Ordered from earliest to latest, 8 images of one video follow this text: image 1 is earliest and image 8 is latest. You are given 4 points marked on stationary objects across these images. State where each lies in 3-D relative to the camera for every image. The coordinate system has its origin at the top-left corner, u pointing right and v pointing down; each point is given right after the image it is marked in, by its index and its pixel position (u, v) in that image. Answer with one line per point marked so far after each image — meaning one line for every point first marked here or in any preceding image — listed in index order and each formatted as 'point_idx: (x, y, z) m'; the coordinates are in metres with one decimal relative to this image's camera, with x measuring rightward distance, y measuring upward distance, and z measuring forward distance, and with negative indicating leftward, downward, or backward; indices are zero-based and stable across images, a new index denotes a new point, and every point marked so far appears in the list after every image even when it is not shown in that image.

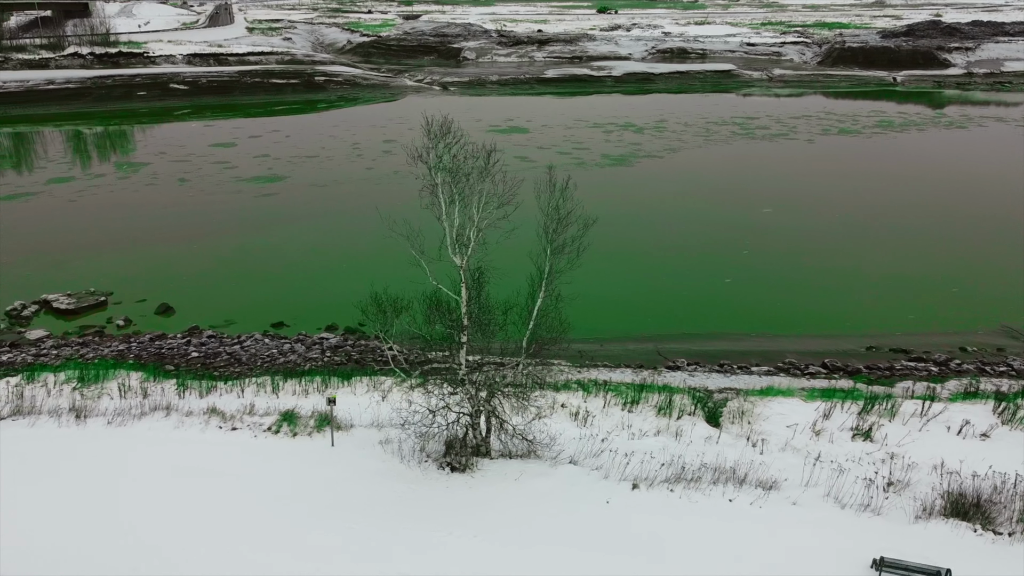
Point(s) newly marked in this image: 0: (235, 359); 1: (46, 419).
0: (-3.9, -1.1, +11.4) m
1: (-3.7, -1.0, +6.3) m
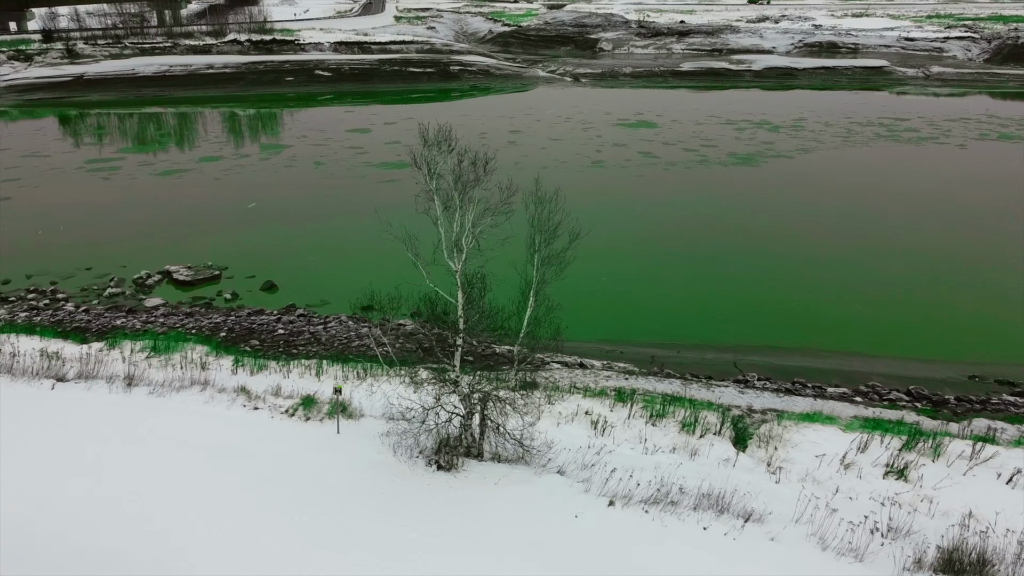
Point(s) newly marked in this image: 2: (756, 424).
0: (-3.0, -0.8, +12.1) m
1: (-3.6, -0.8, +7.0) m
2: (+2.1, -1.3, +7.5) m
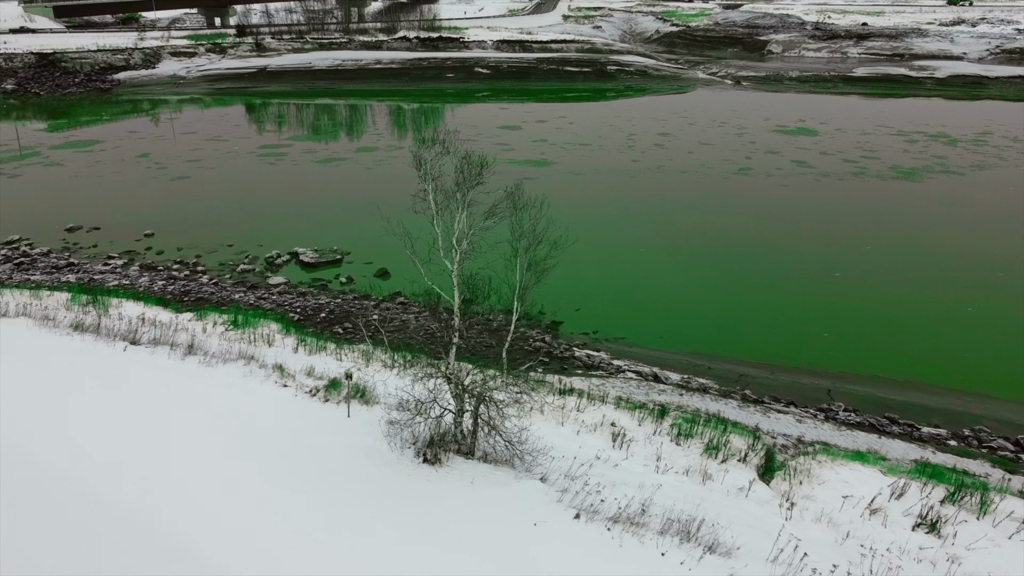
0: (-1.7, -0.7, +12.6) m
1: (-3.3, -0.6, +7.7) m
2: (+2.3, -1.5, +7.1) m
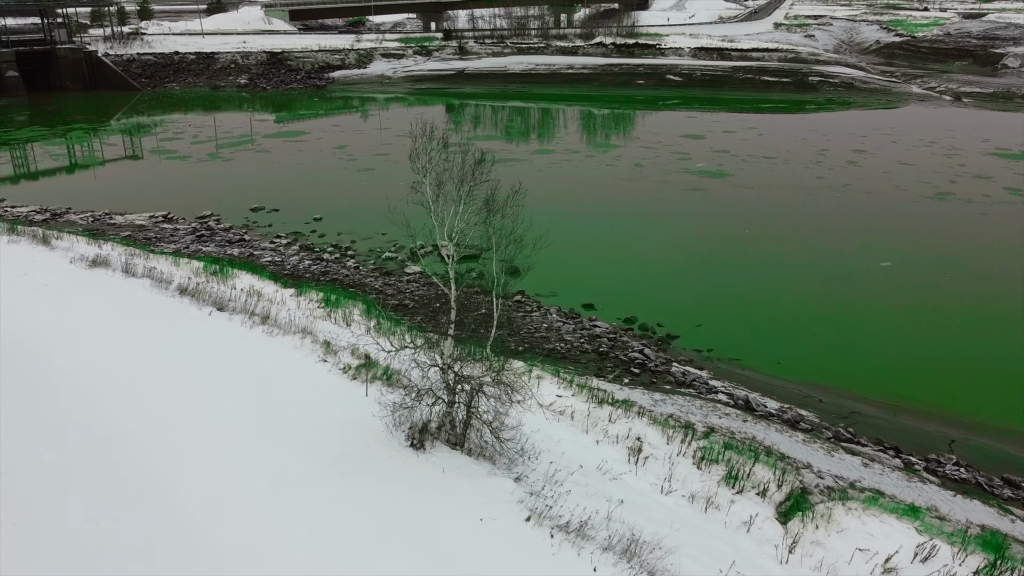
0: (-0.1, -0.6, +12.8) m
1: (-2.8, -0.3, +8.5) m
2: (+2.4, -1.7, +6.6) m
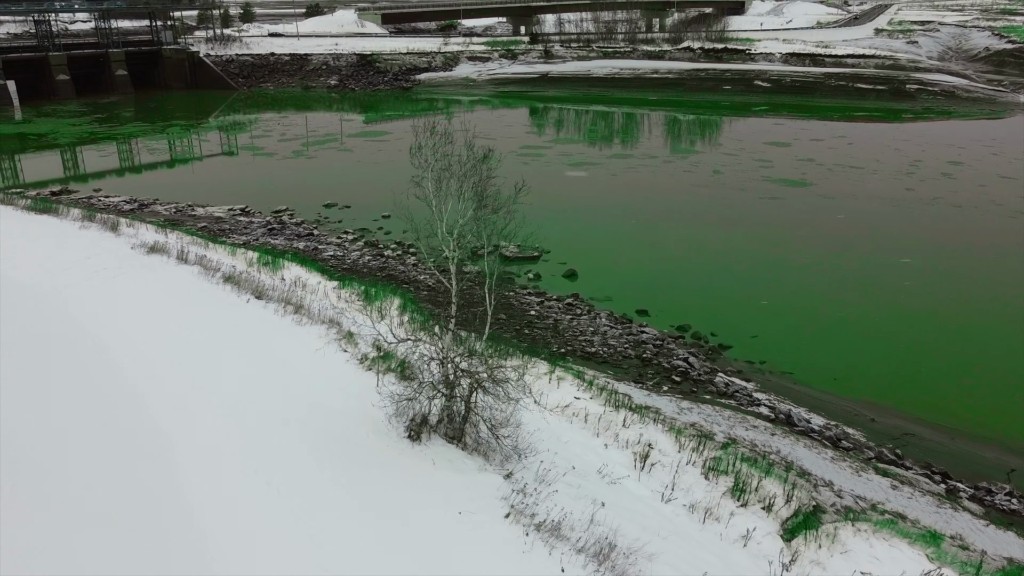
0: (+0.6, -0.6, +12.8) m
1: (-2.5, -0.2, +8.8) m
2: (+2.4, -1.7, +6.3) m
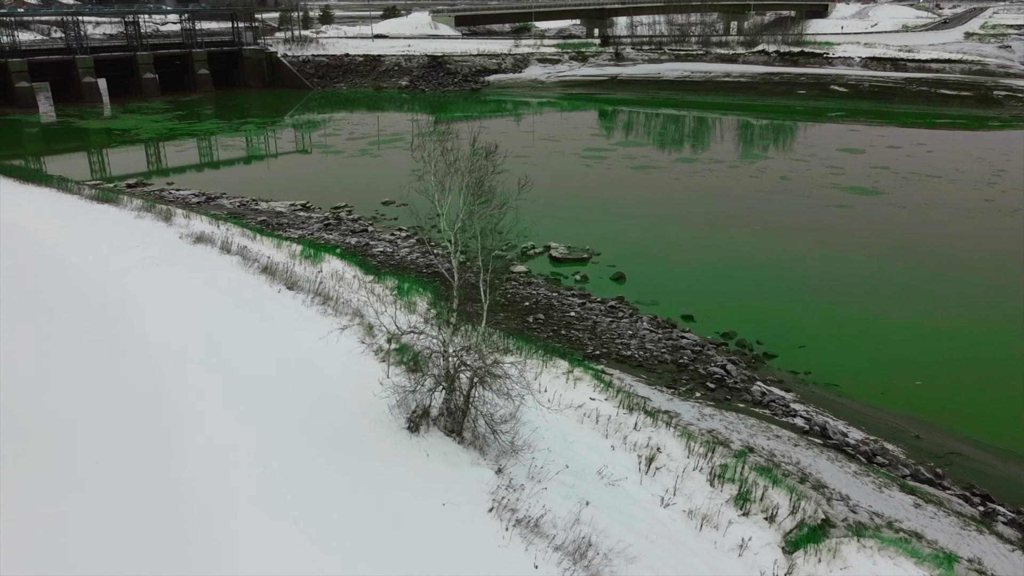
0: (+1.2, -0.7, +12.7) m
1: (-2.3, -0.1, +9.0) m
2: (+2.4, -1.8, +6.1) m
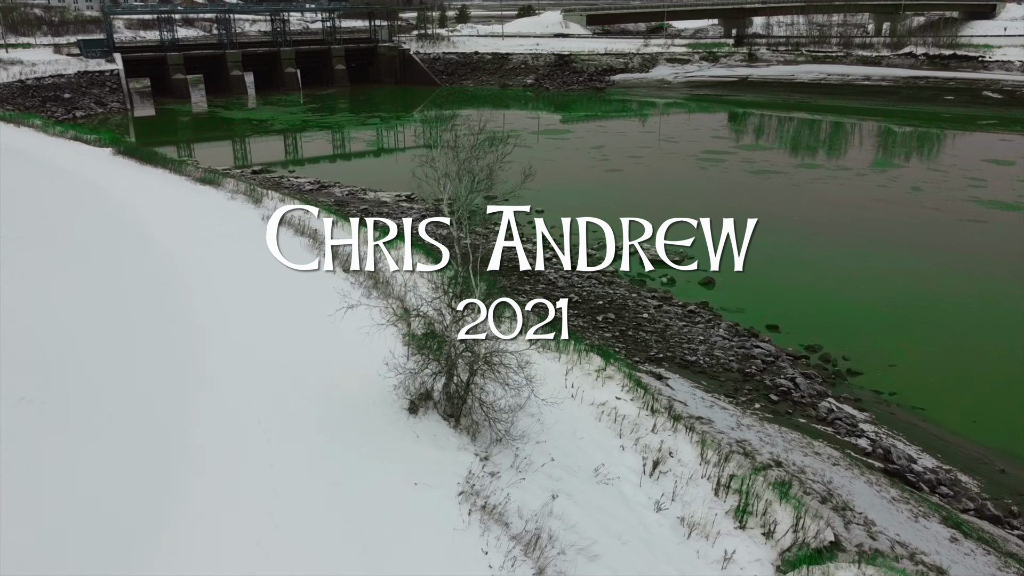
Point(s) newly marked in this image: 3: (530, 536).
0: (+2.2, -0.7, +12.5) m
1: (-1.8, +0.1, +9.3) m
2: (+2.3, -1.8, +5.7) m
3: (+0.1, -1.5, +4.9) m
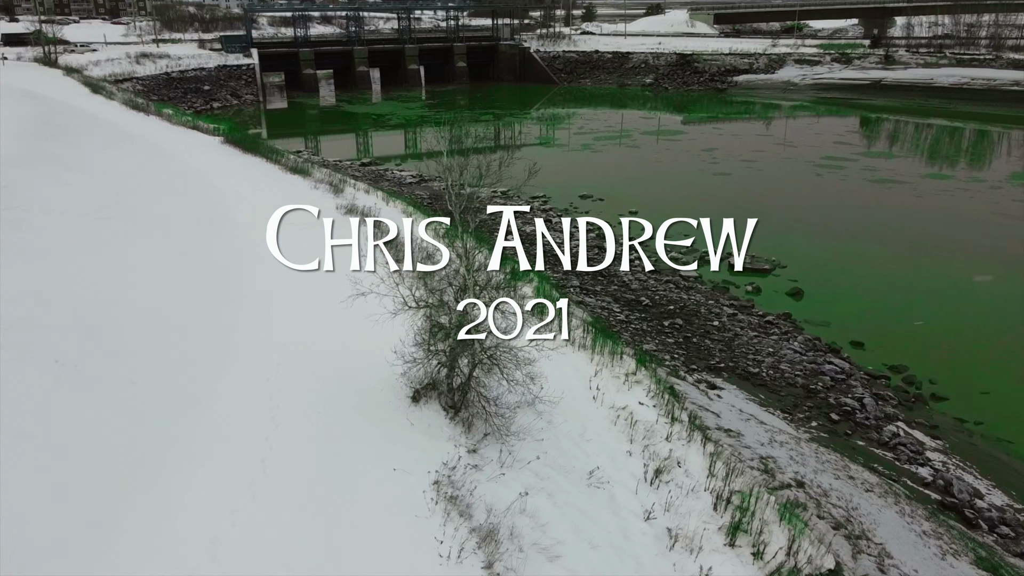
0: (+3.1, -0.8, +12.1) m
1: (-1.2, +0.2, +9.6) m
2: (+2.2, -1.9, +5.4) m
3: (-0.1, -1.5, +4.9) m
